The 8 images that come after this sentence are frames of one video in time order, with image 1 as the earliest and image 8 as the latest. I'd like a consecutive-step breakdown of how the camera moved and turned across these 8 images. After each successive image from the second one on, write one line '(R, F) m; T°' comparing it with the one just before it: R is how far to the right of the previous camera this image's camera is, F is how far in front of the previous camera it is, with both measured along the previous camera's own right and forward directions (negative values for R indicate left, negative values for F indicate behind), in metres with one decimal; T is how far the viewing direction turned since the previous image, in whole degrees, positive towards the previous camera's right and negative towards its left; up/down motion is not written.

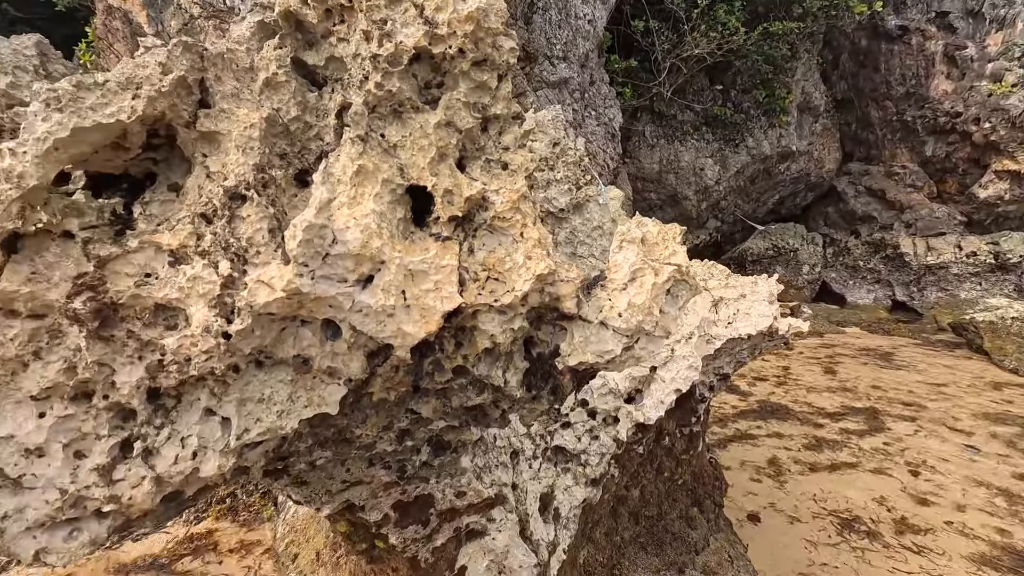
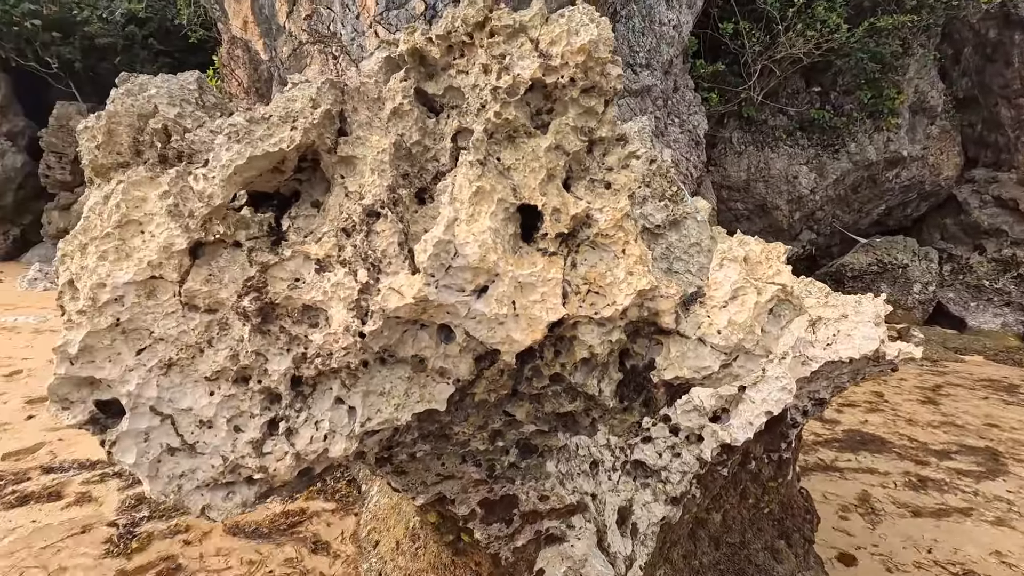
(0.0, 0.0) m; -9°
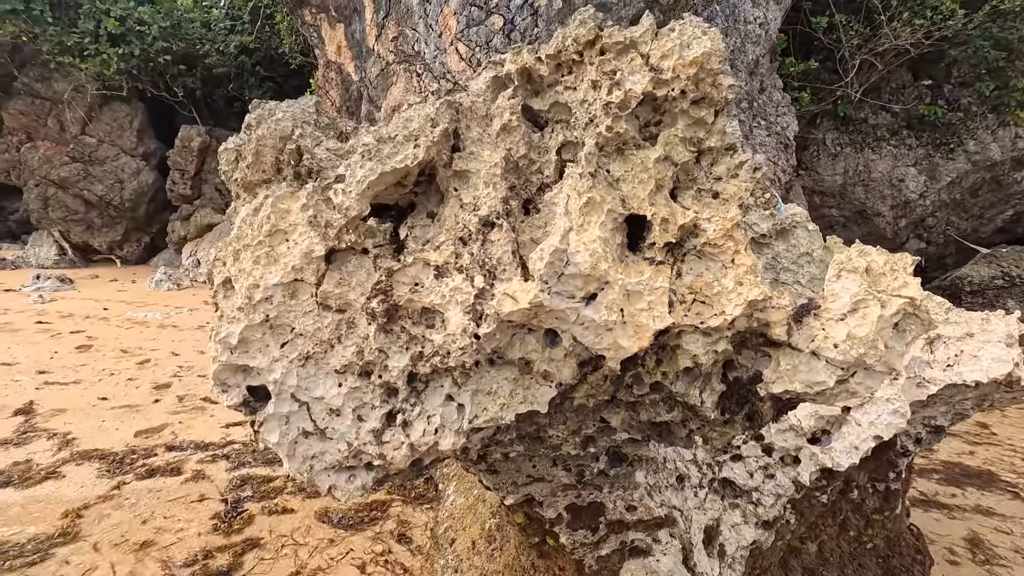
(0.0, 0.0) m; -8°
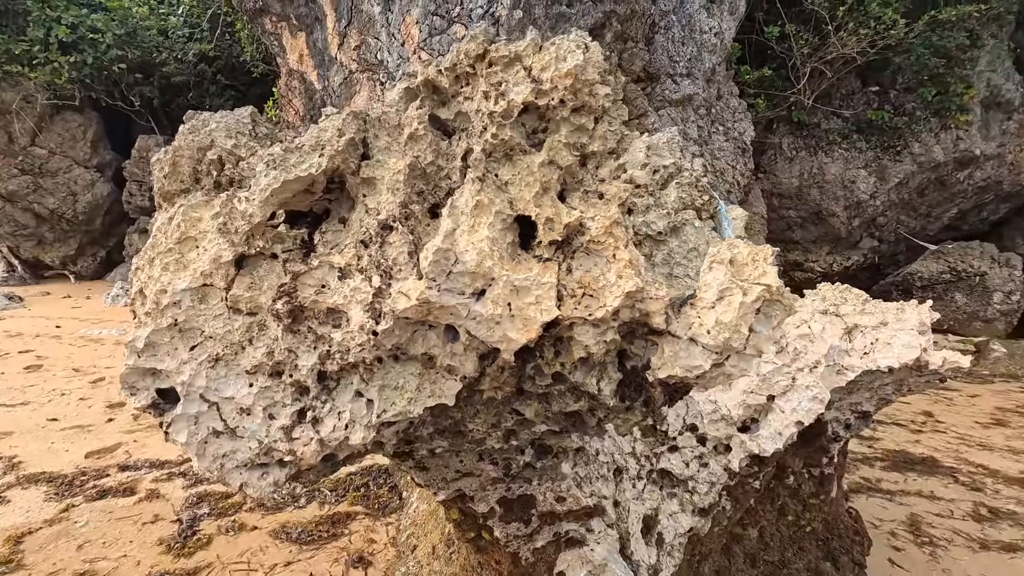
(+0.1, 0.0) m; +3°
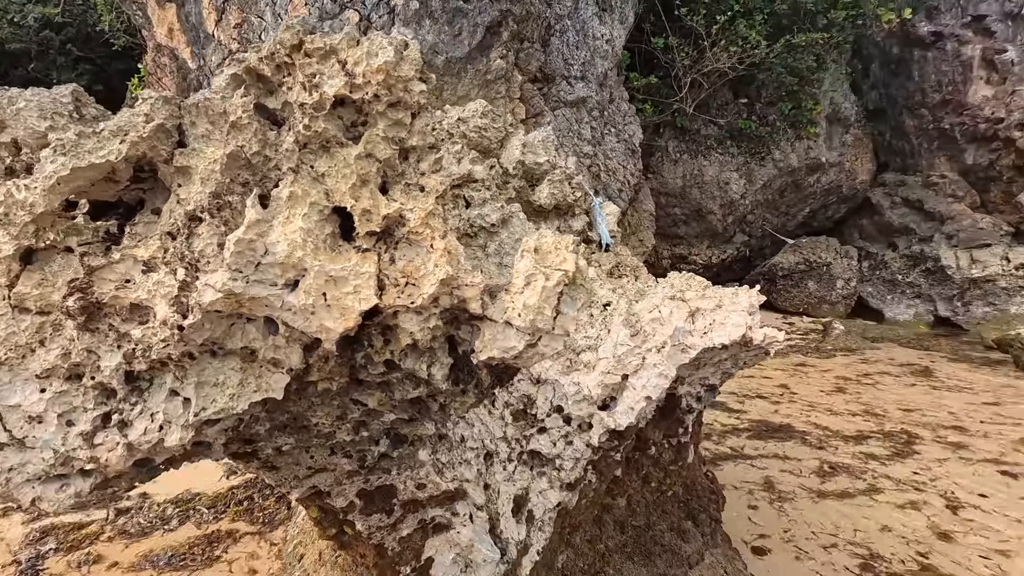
(+0.1, 0.0) m; +11°
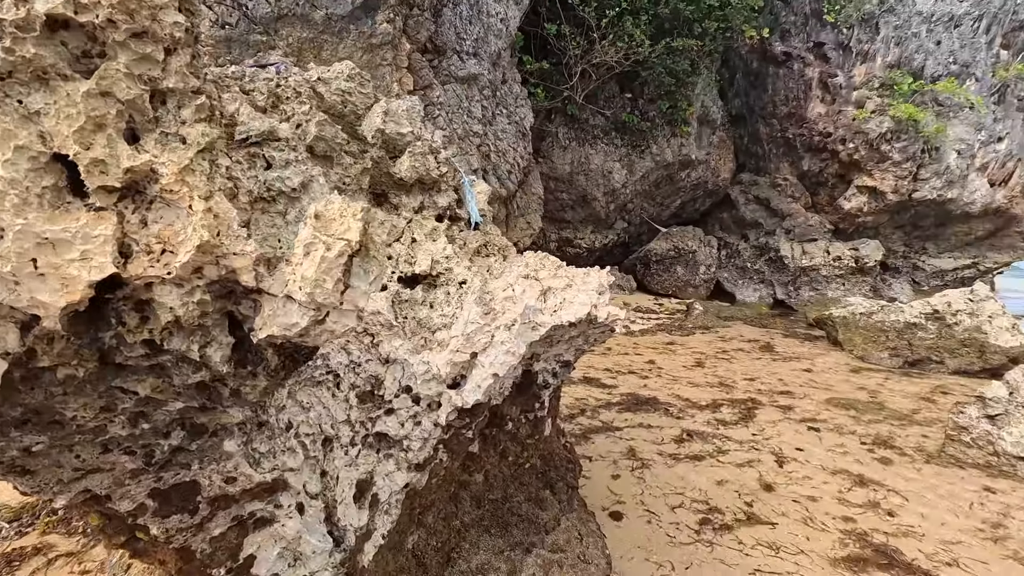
(+0.1, 0.0) m; +12°
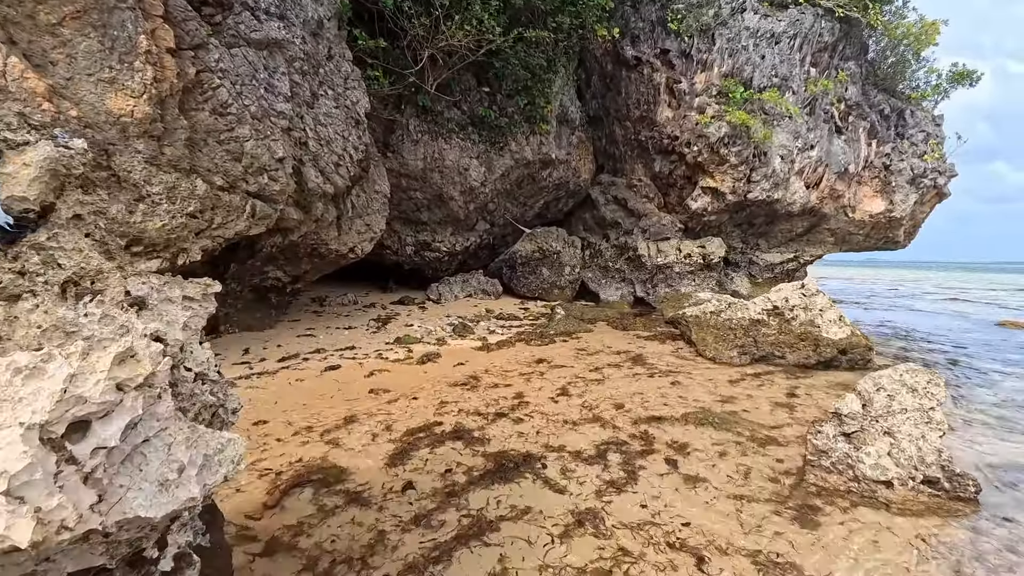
(+0.7, +1.0) m; +14°
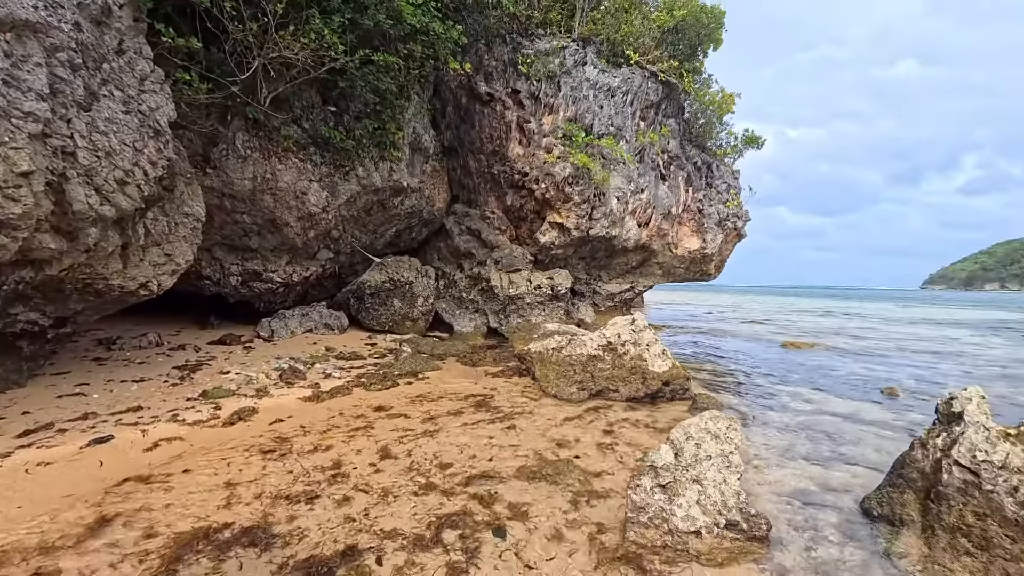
(+0.3, +0.3) m; +16°
